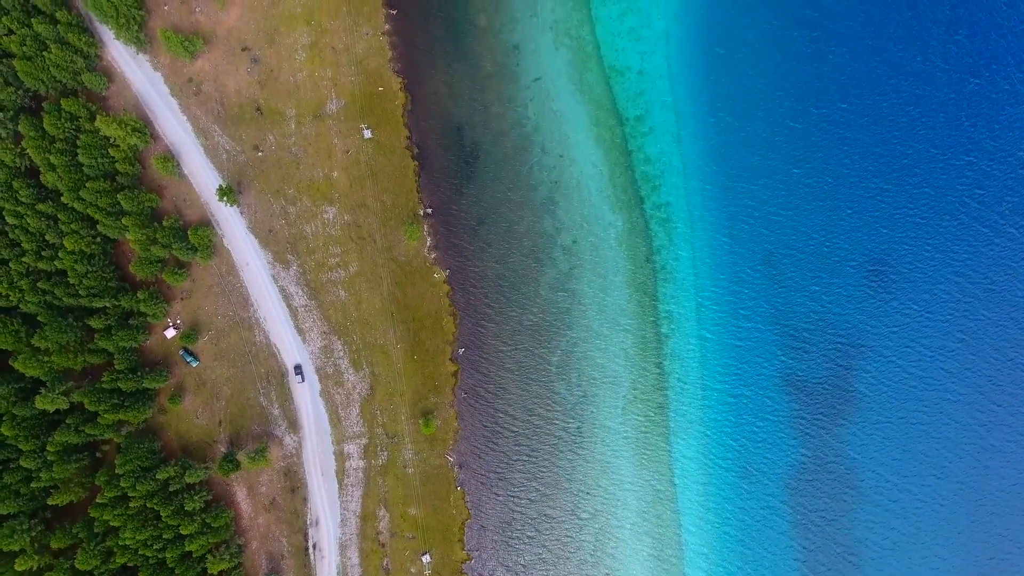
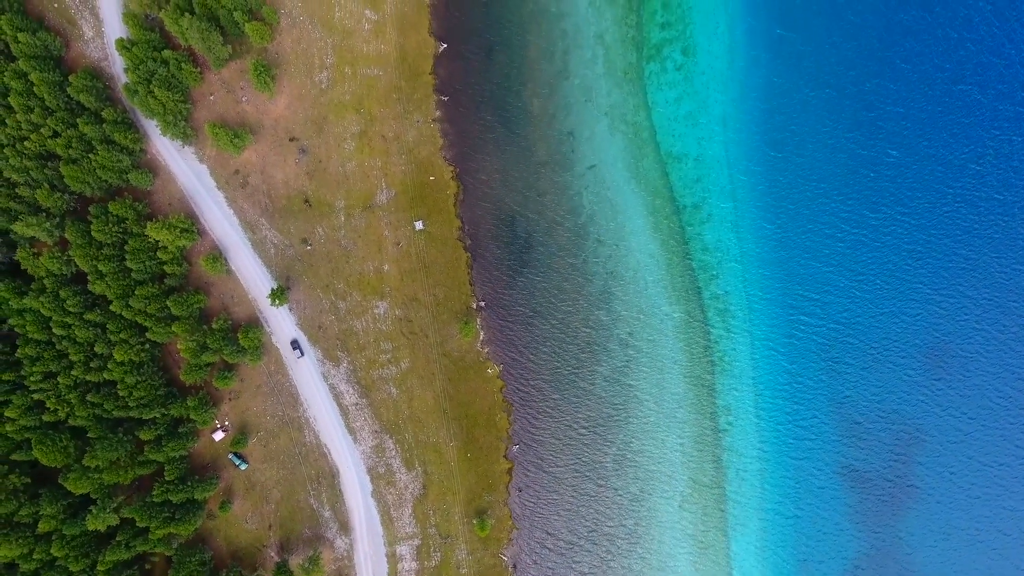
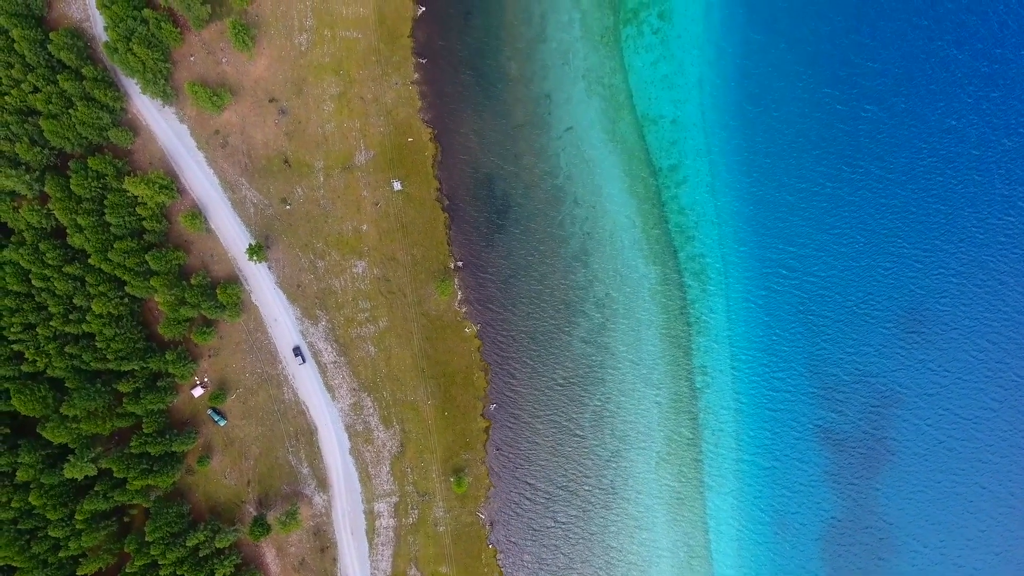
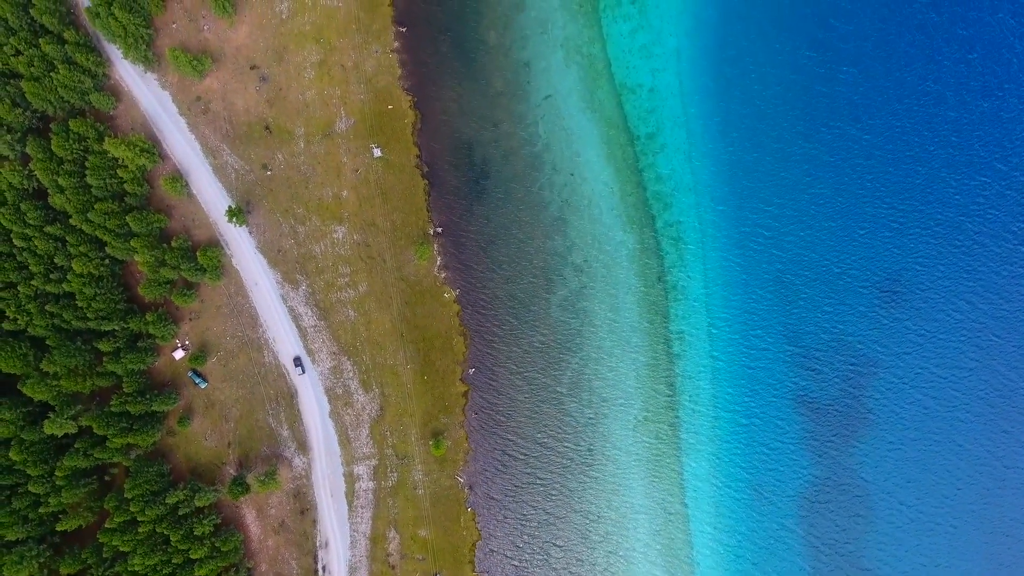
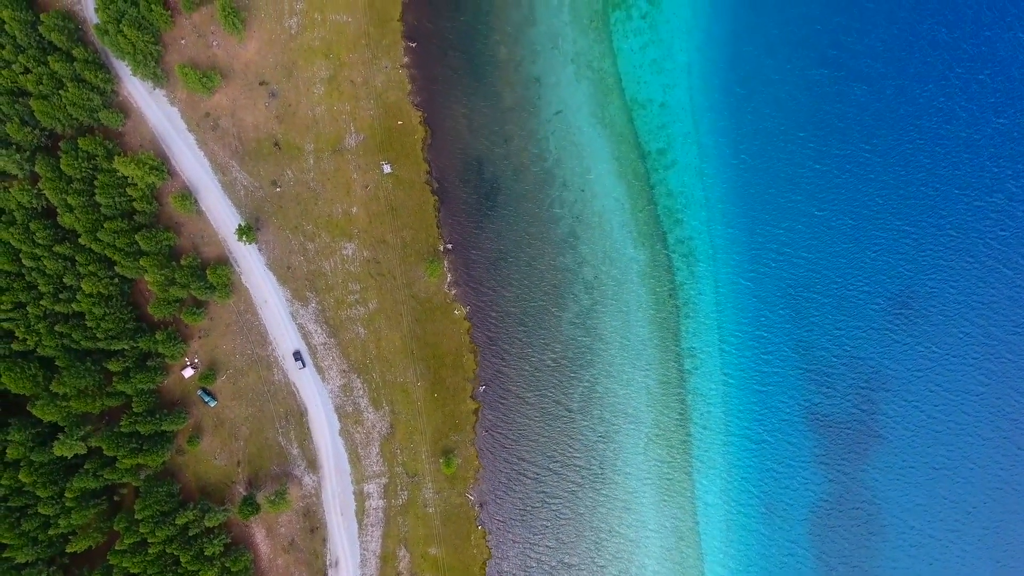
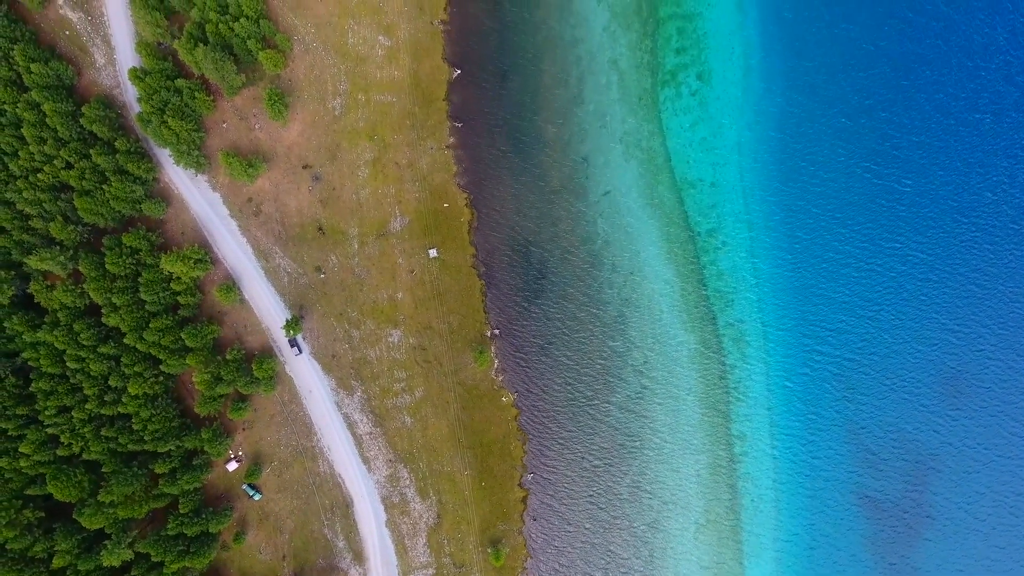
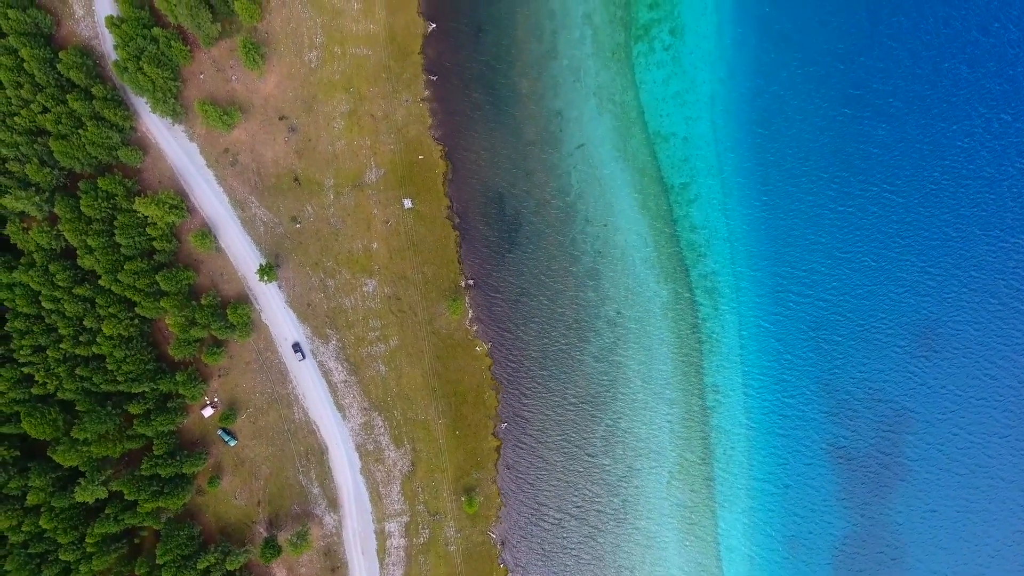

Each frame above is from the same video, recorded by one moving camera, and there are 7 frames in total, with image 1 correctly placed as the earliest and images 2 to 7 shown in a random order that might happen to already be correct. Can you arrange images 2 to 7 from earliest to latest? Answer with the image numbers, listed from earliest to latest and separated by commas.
4, 5, 3, 7, 2, 6
